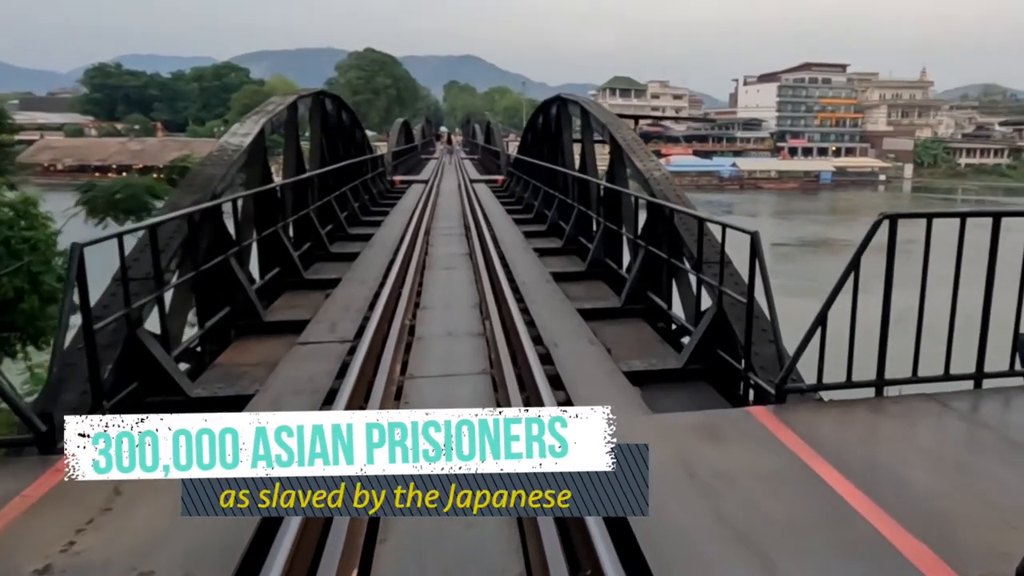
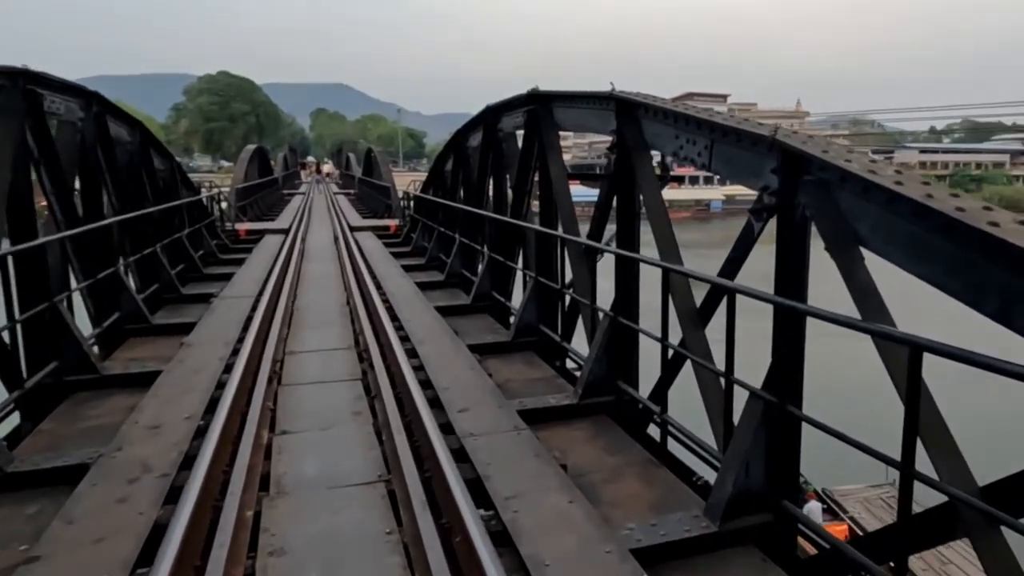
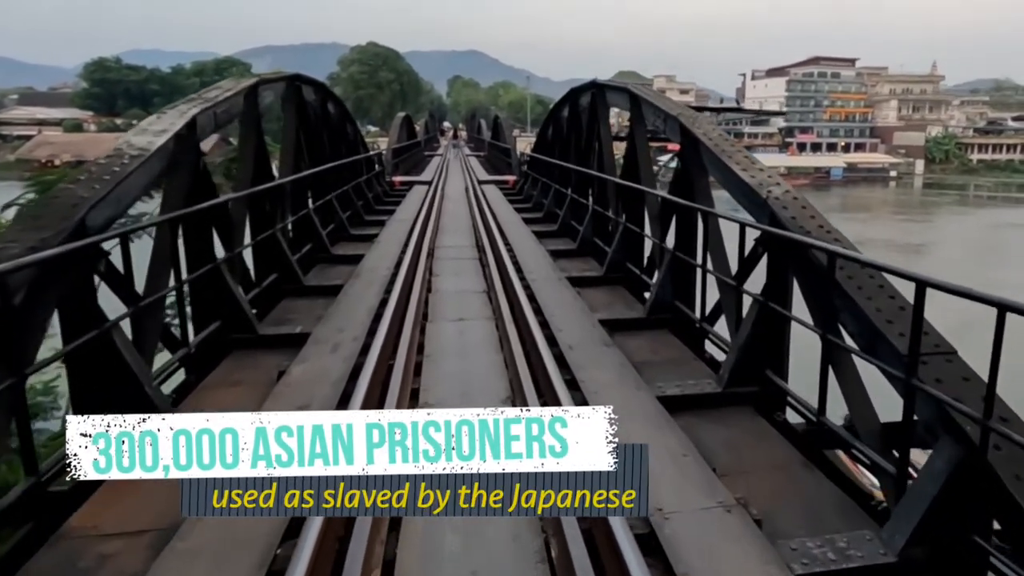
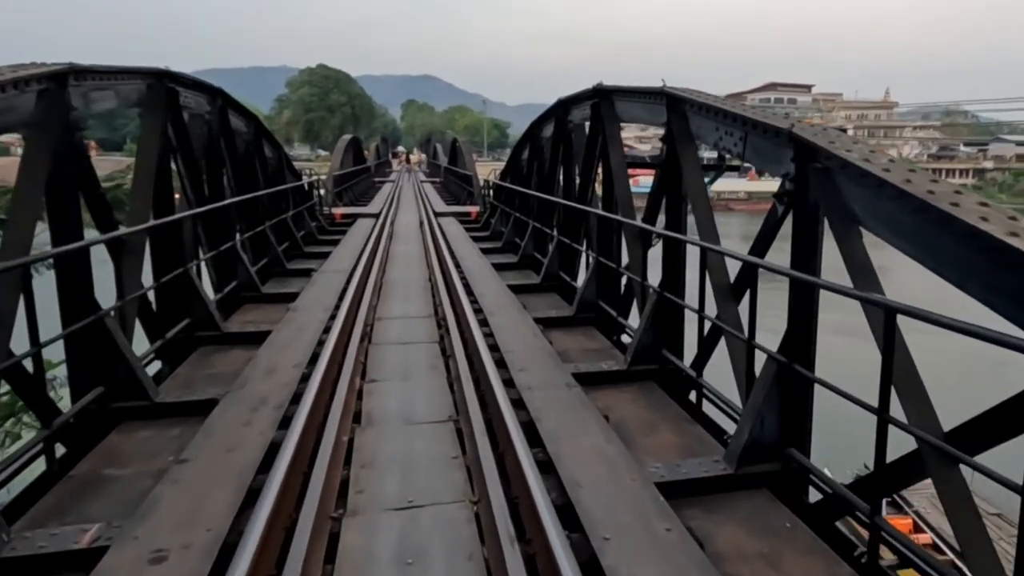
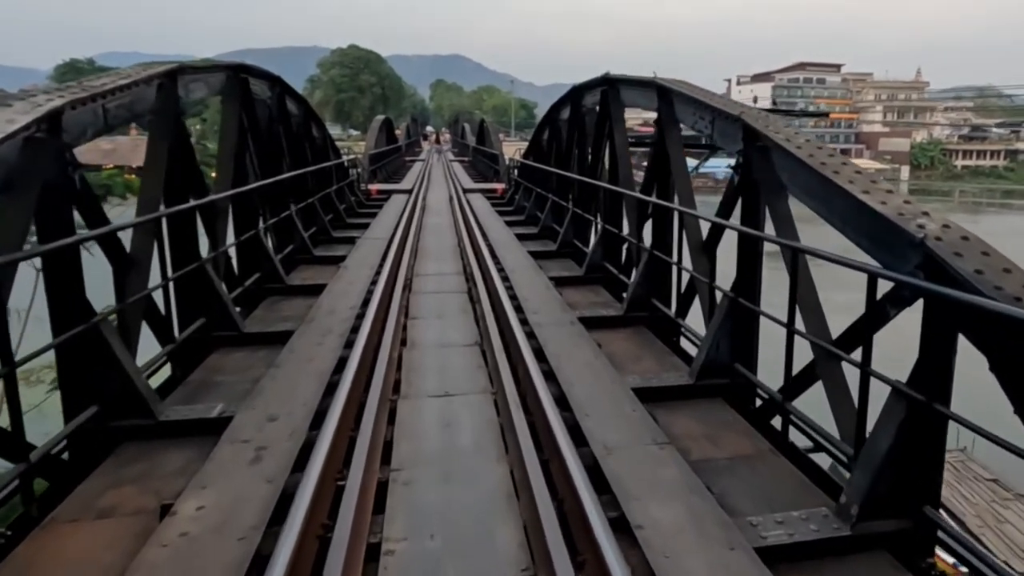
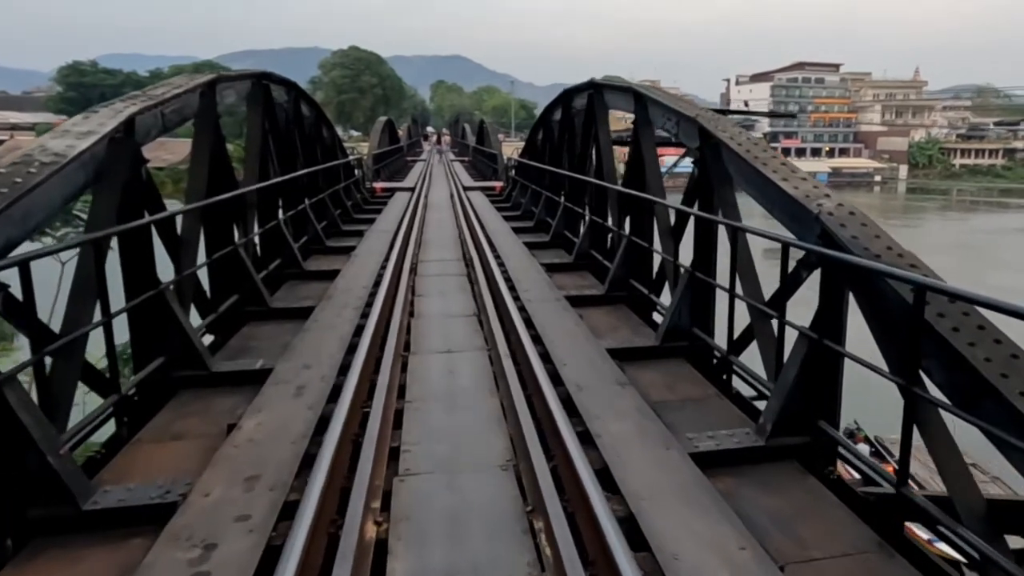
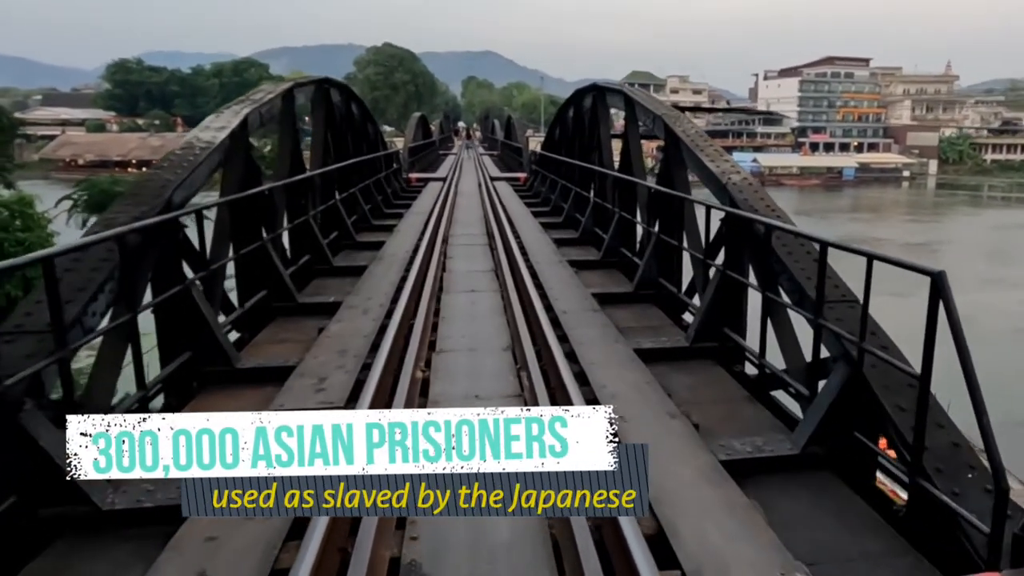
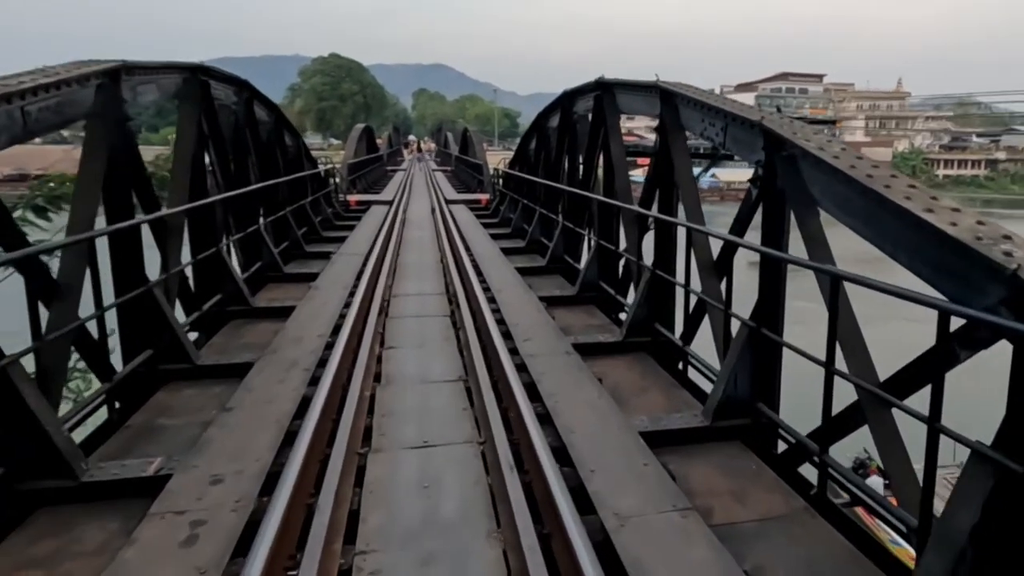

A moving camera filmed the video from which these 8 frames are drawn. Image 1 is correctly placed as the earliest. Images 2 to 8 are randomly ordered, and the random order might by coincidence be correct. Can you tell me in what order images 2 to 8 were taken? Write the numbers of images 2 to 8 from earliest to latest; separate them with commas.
7, 3, 6, 5, 8, 4, 2
